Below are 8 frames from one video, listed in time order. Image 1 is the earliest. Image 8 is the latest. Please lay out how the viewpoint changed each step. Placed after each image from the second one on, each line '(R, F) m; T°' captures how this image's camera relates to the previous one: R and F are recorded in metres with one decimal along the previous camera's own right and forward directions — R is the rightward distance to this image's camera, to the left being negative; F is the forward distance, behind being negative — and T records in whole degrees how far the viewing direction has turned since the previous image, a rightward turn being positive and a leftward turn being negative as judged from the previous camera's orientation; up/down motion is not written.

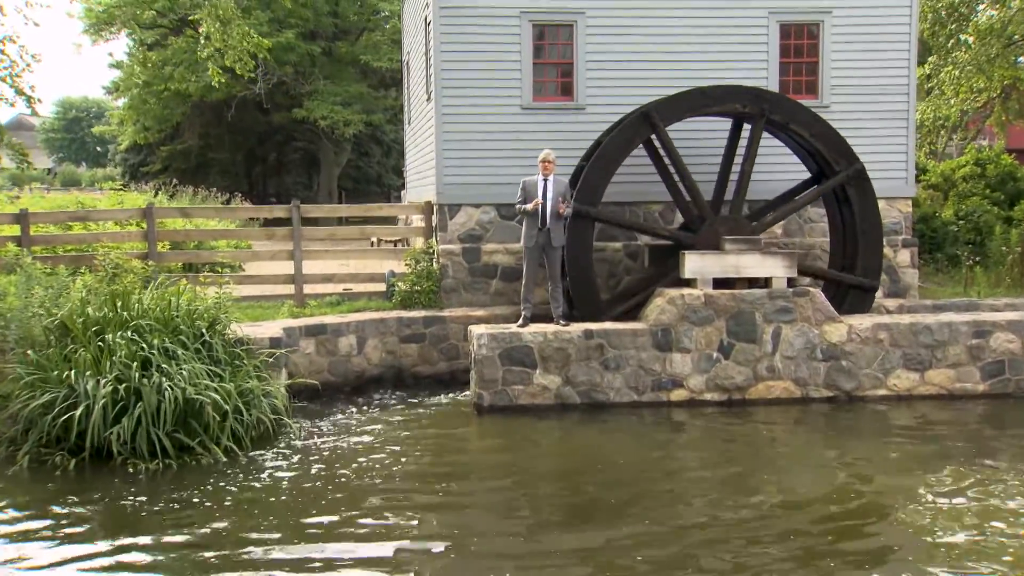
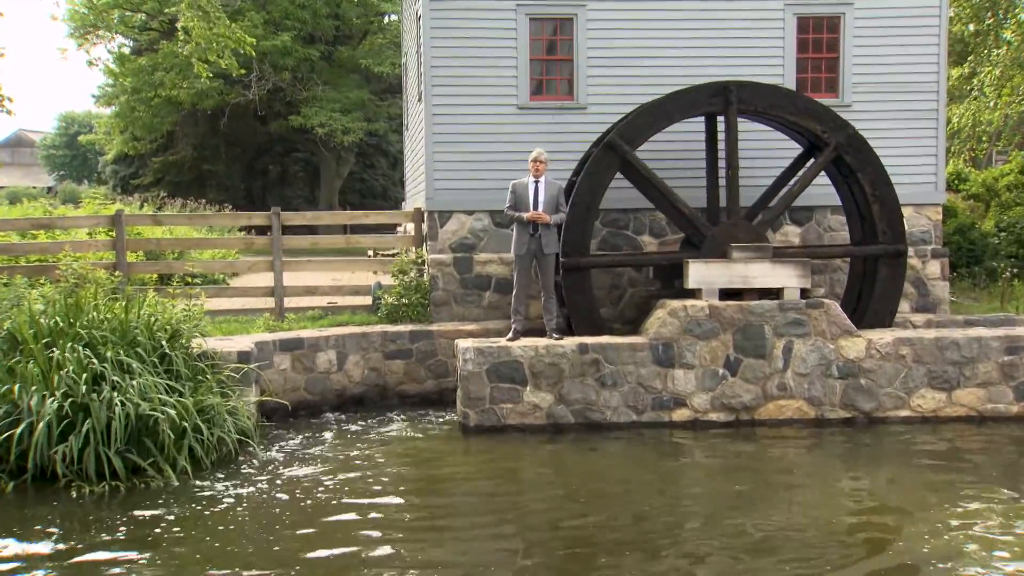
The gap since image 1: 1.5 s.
(+0.4, +0.5) m; -2°
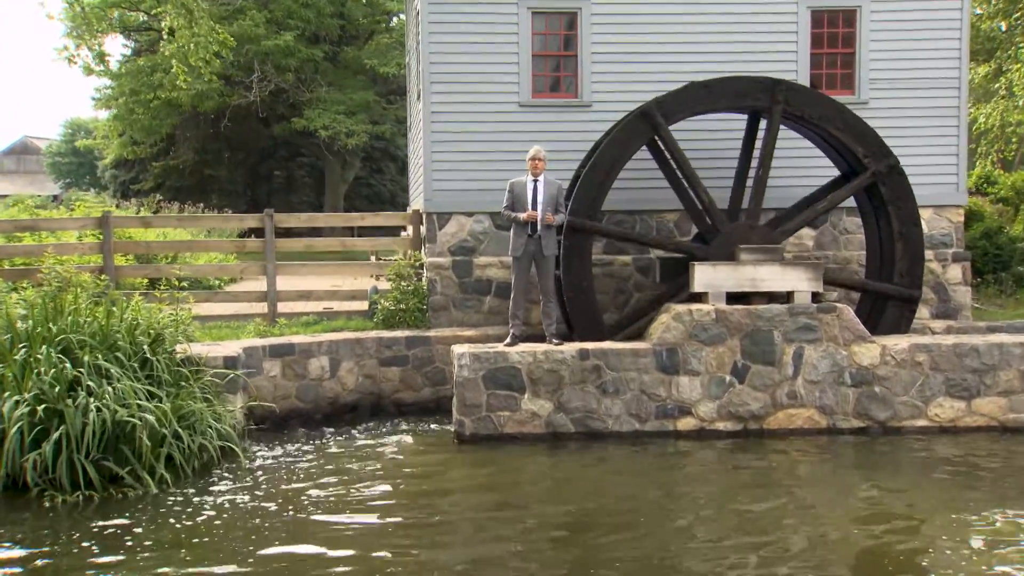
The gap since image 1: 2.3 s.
(+0.2, +0.3) m; -2°
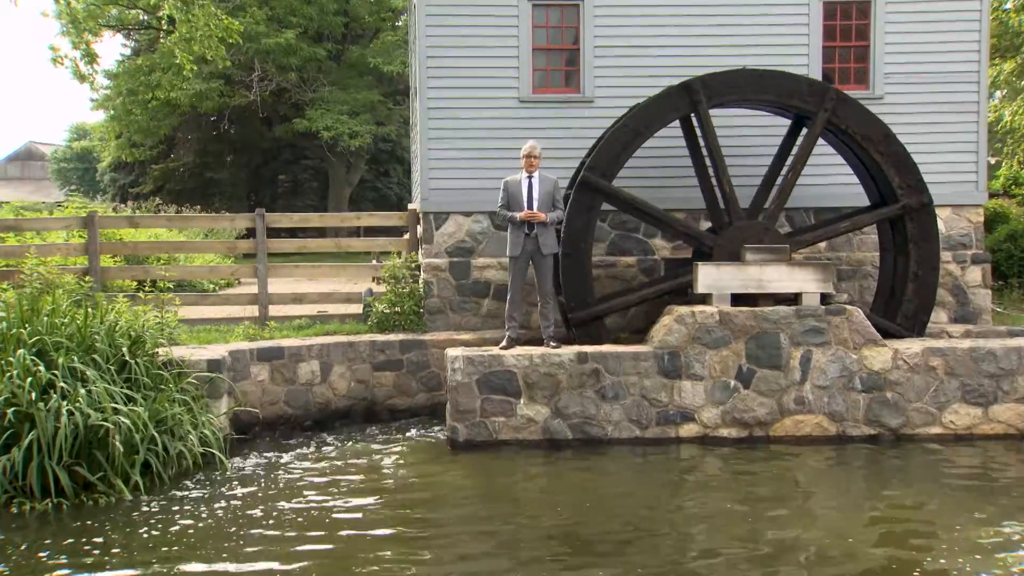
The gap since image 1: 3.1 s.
(+0.2, +0.2) m; -1°
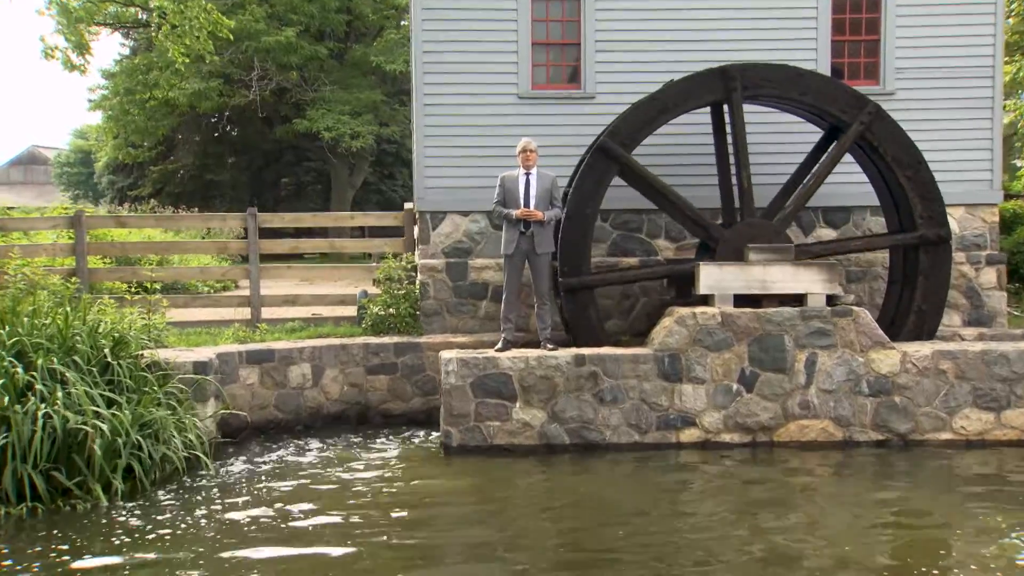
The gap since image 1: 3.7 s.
(+0.1, +0.2) m; -1°
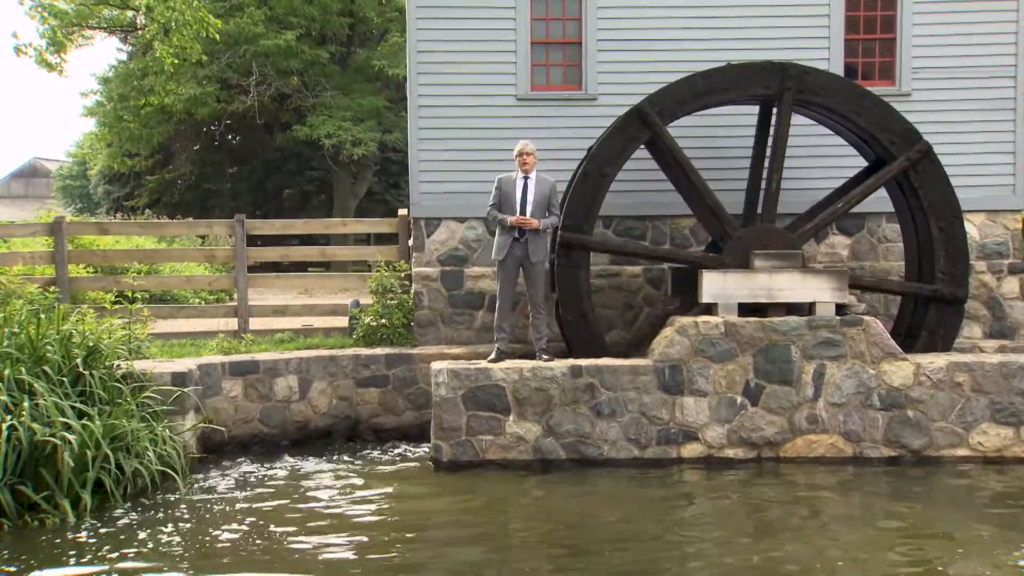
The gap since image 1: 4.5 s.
(+0.2, +0.3) m; -1°
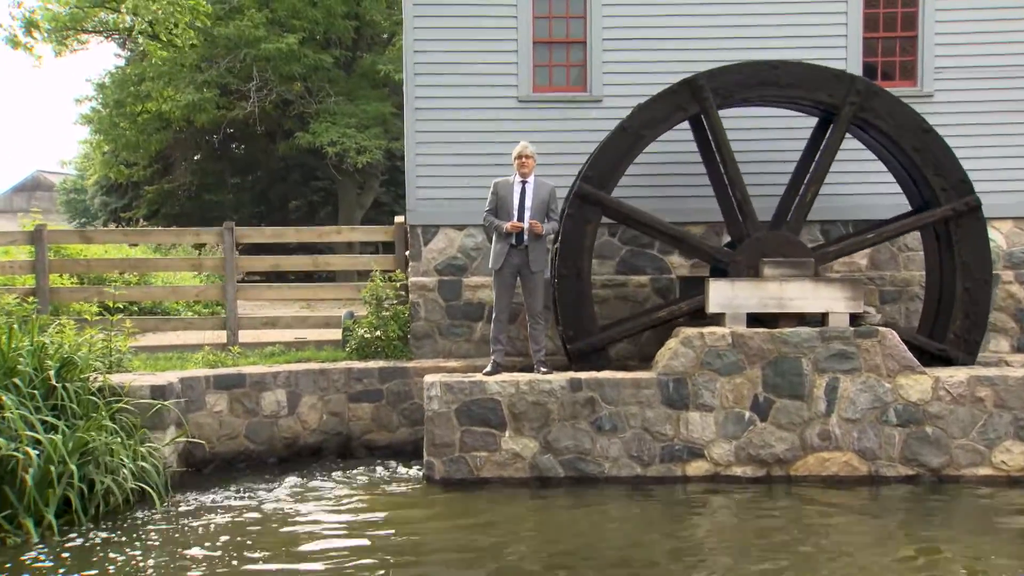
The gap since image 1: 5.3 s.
(+0.2, +0.3) m; -1°
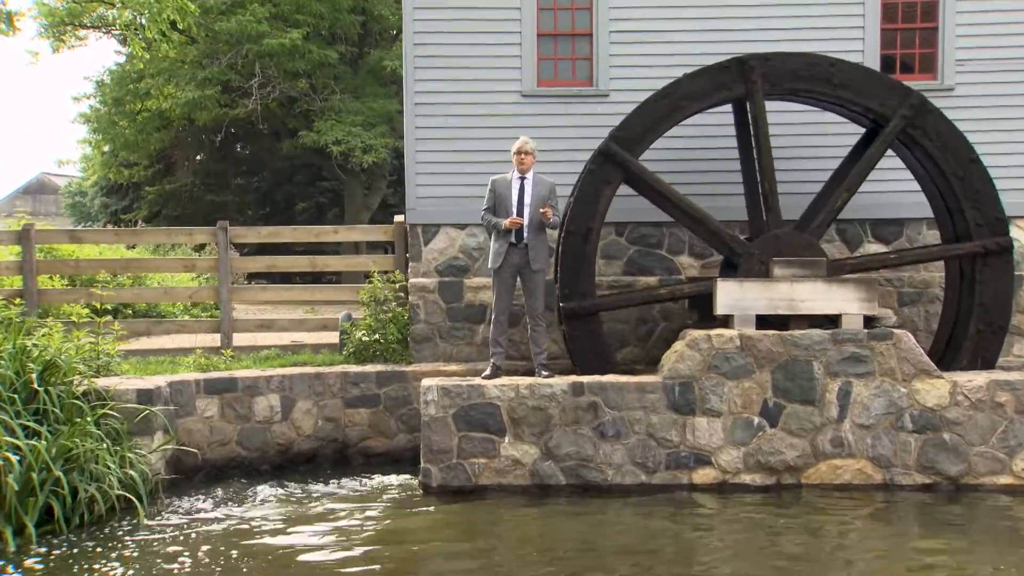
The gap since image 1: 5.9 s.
(+0.1, +0.2) m; -1°
